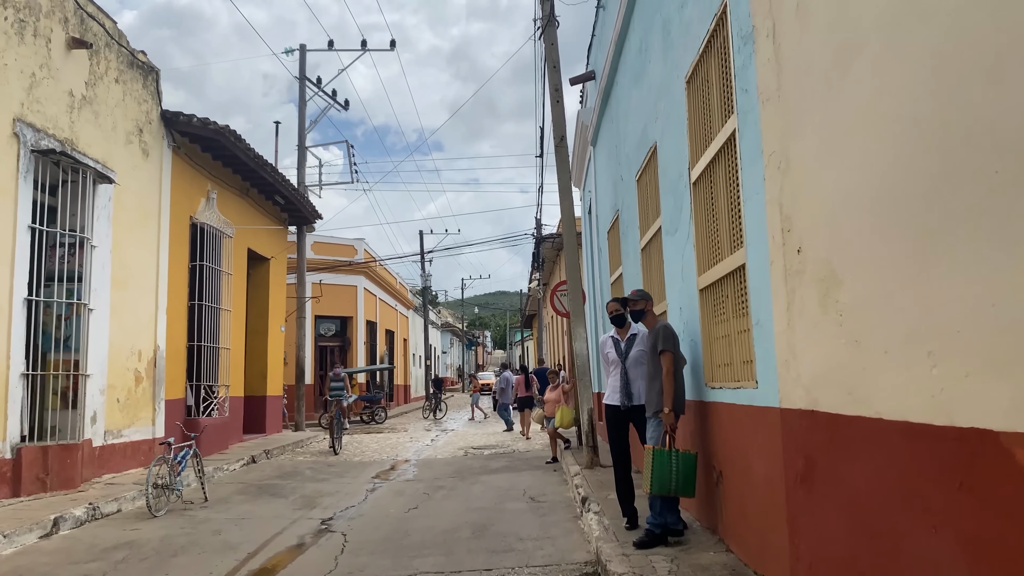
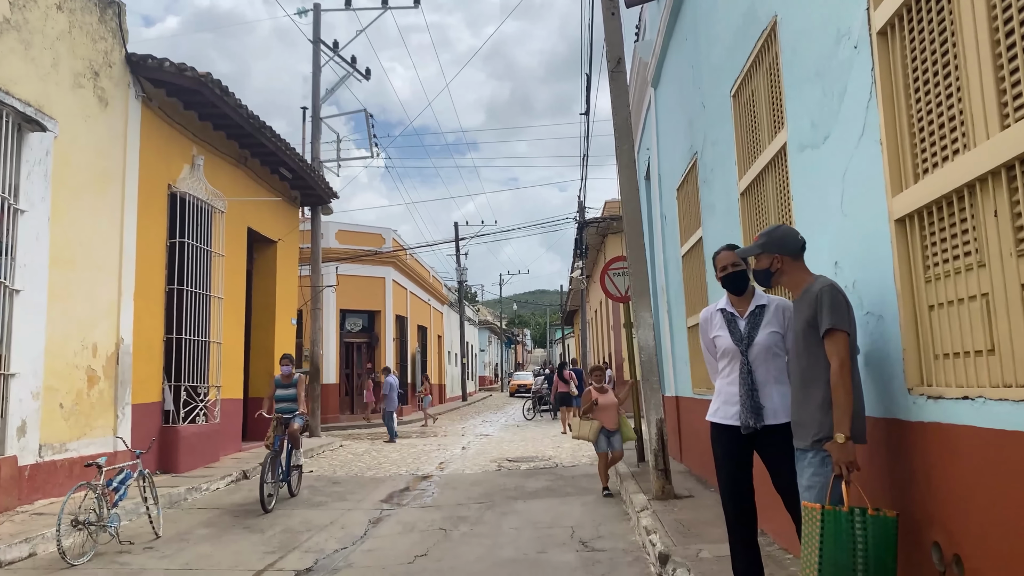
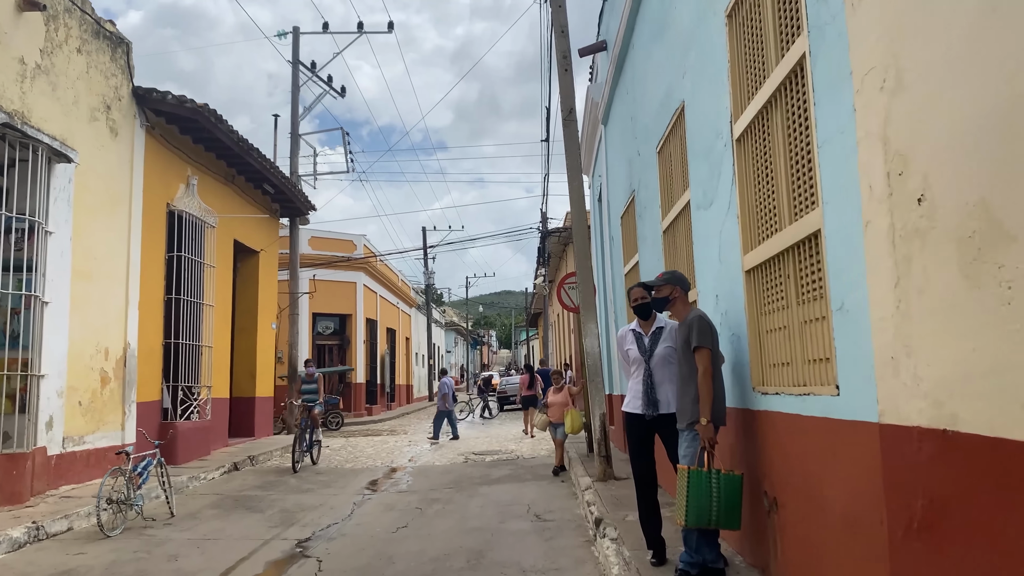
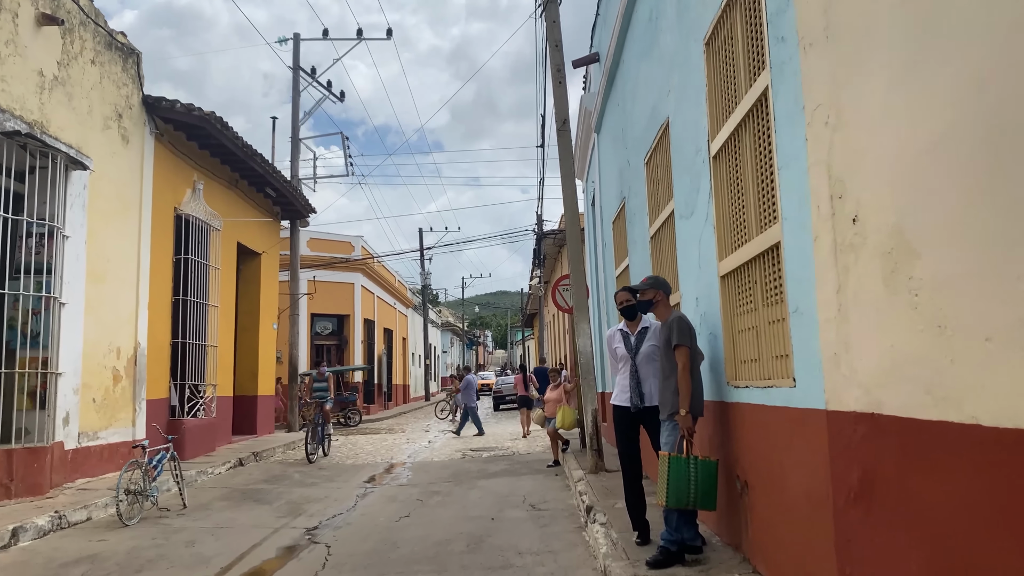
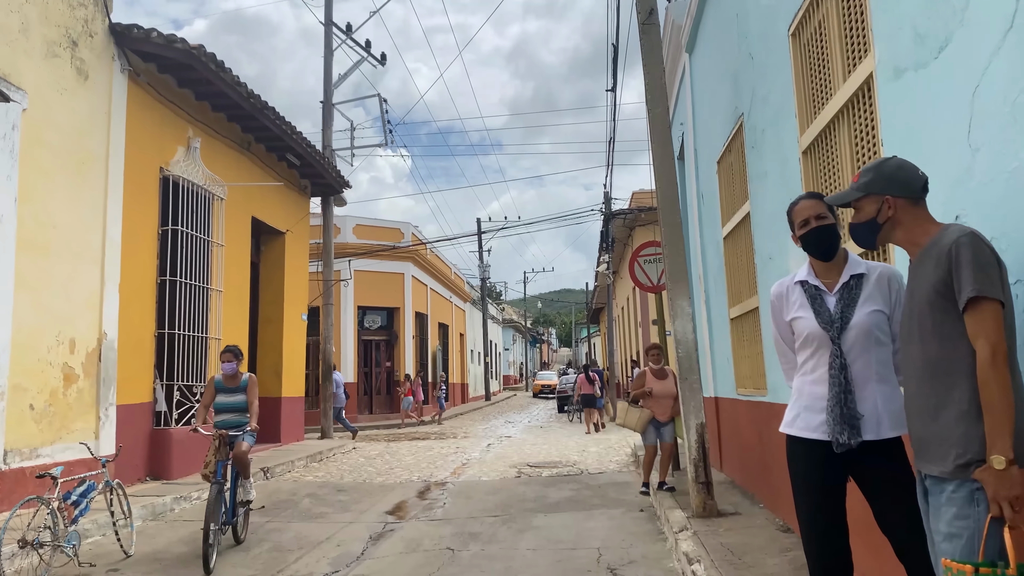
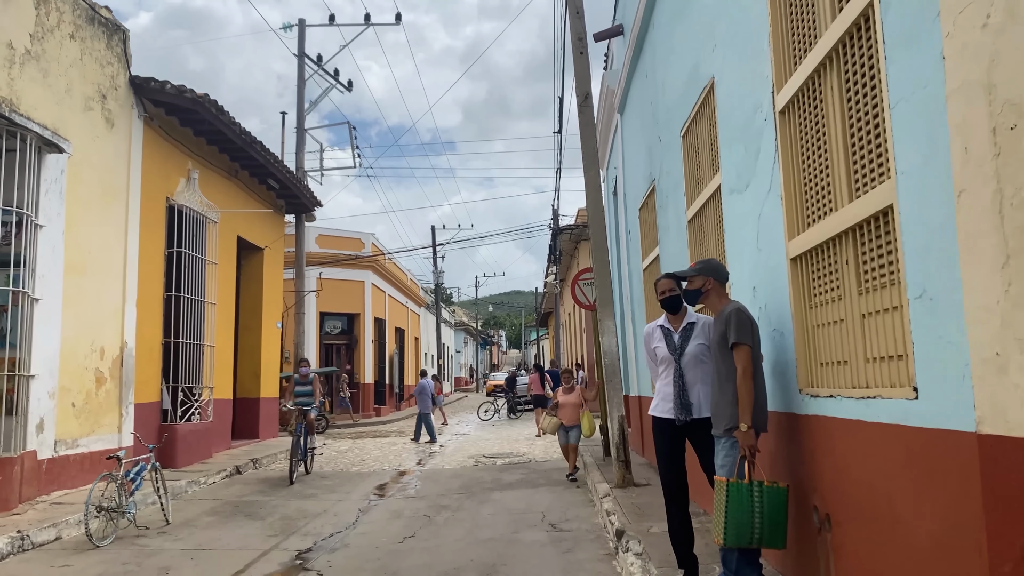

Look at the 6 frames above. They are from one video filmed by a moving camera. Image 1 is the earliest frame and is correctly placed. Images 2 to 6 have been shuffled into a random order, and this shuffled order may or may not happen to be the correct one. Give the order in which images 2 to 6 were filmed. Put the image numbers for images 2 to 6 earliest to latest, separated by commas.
4, 3, 6, 2, 5
